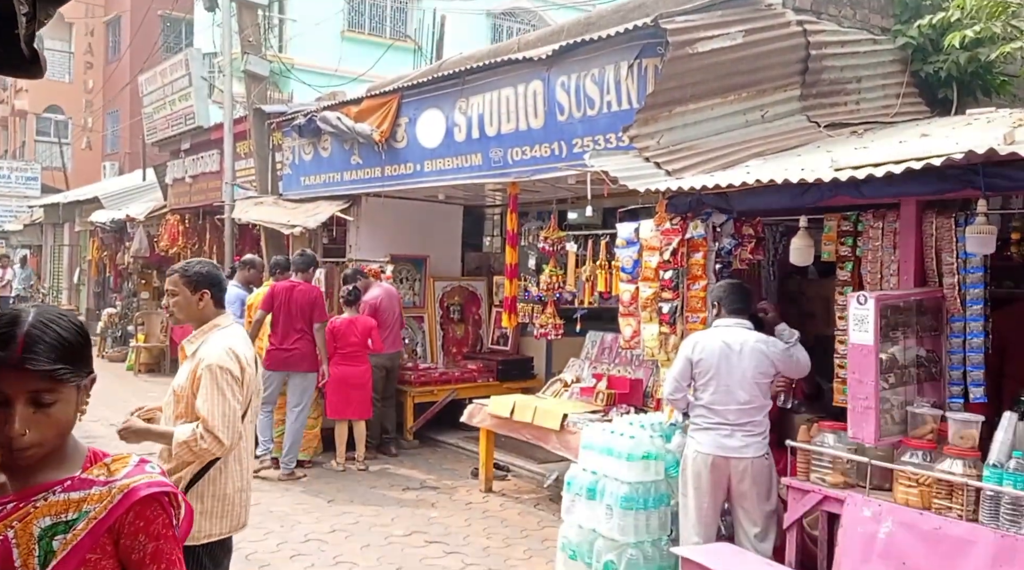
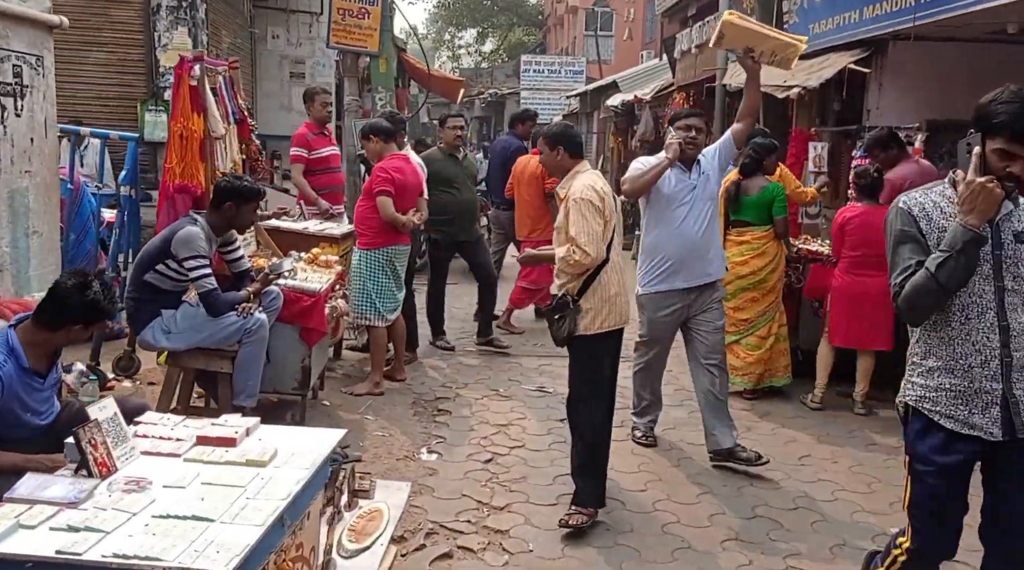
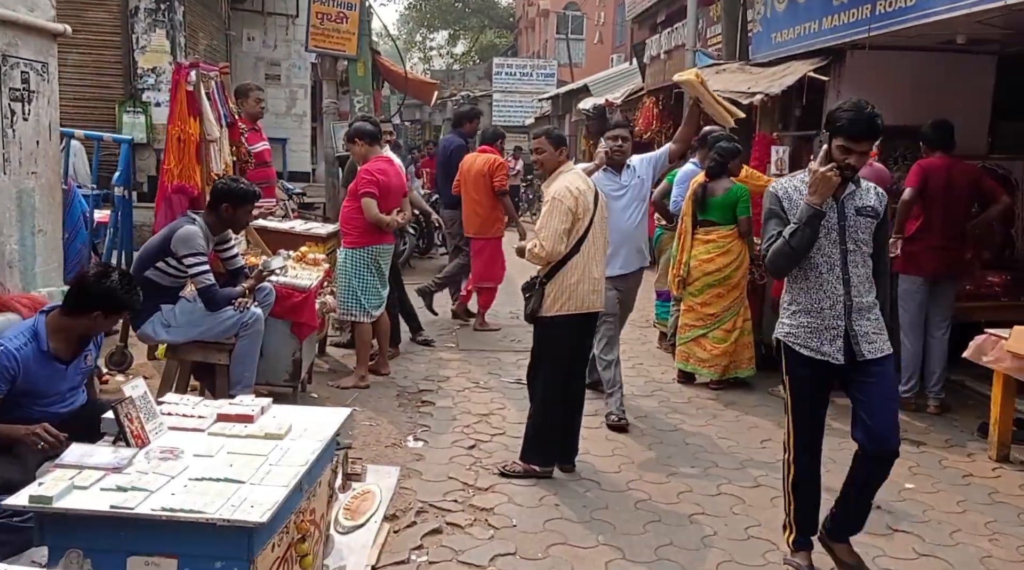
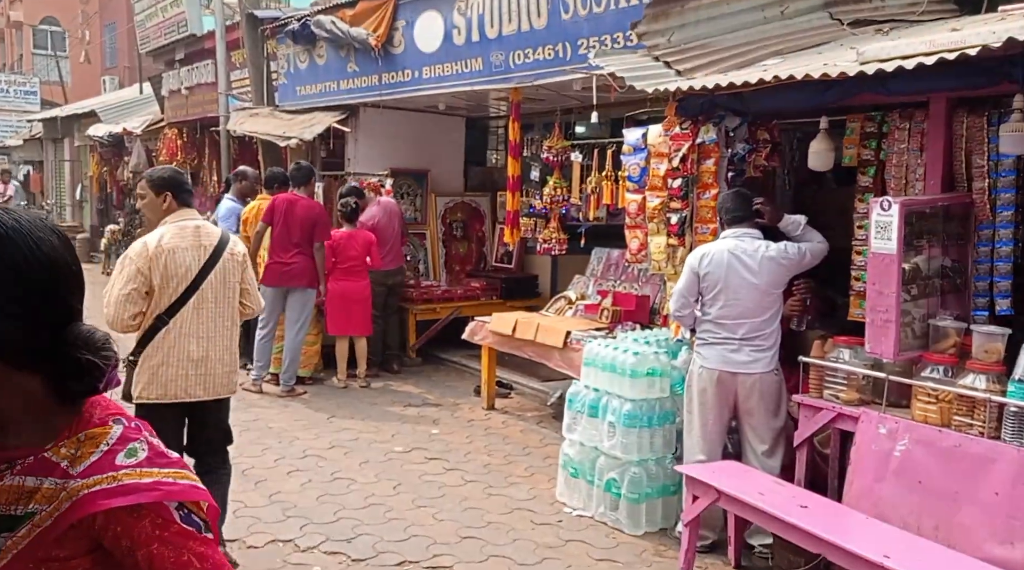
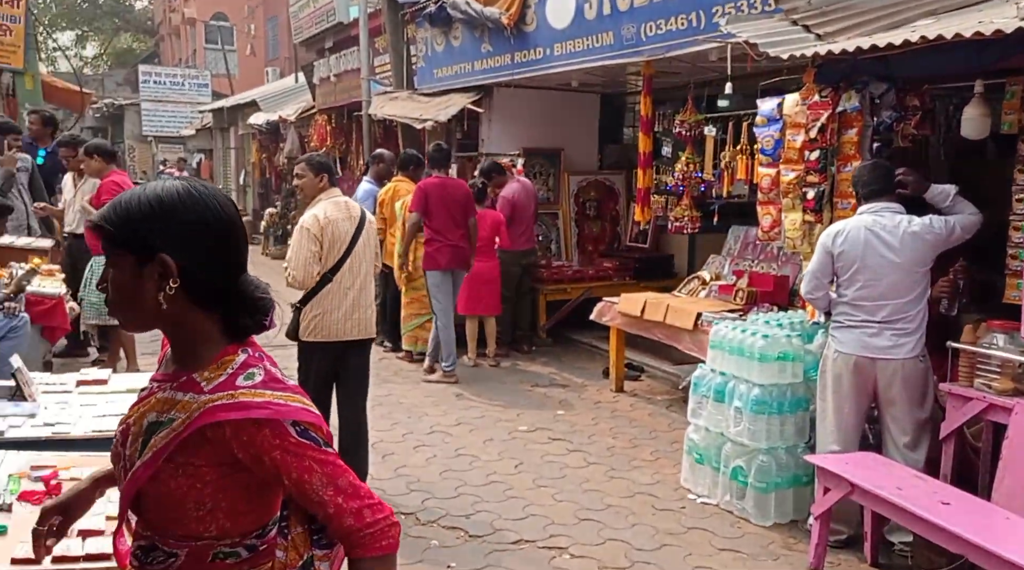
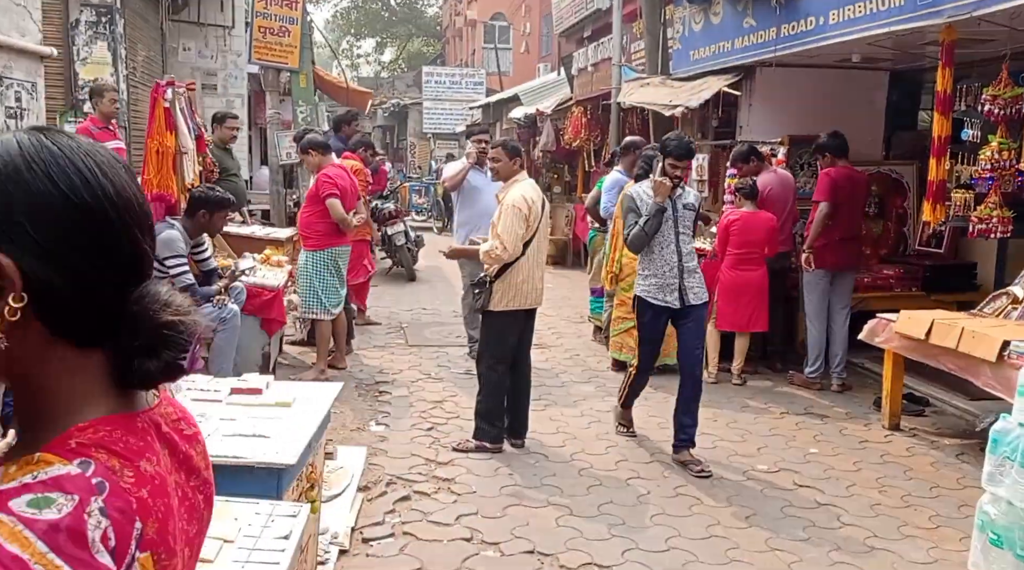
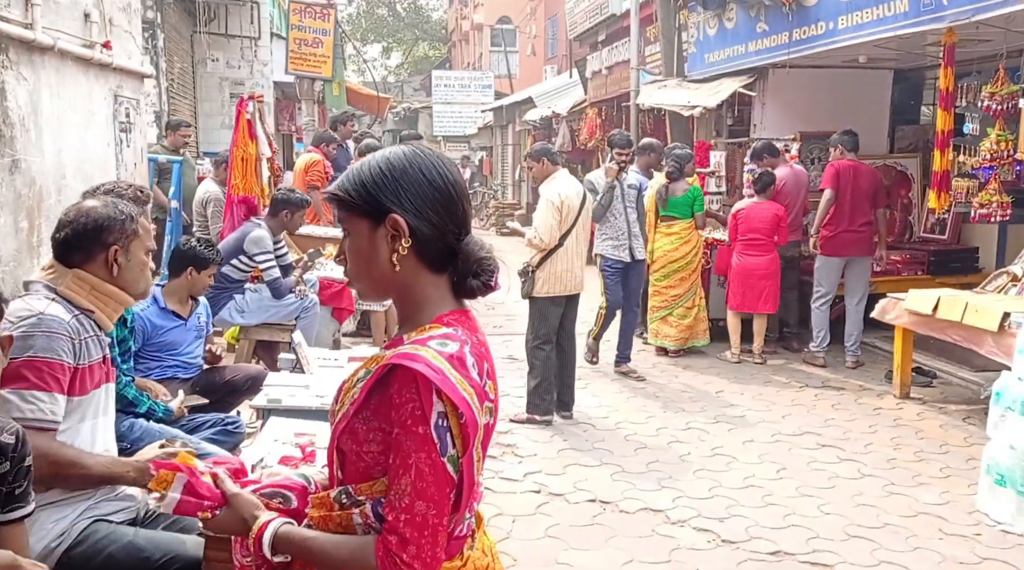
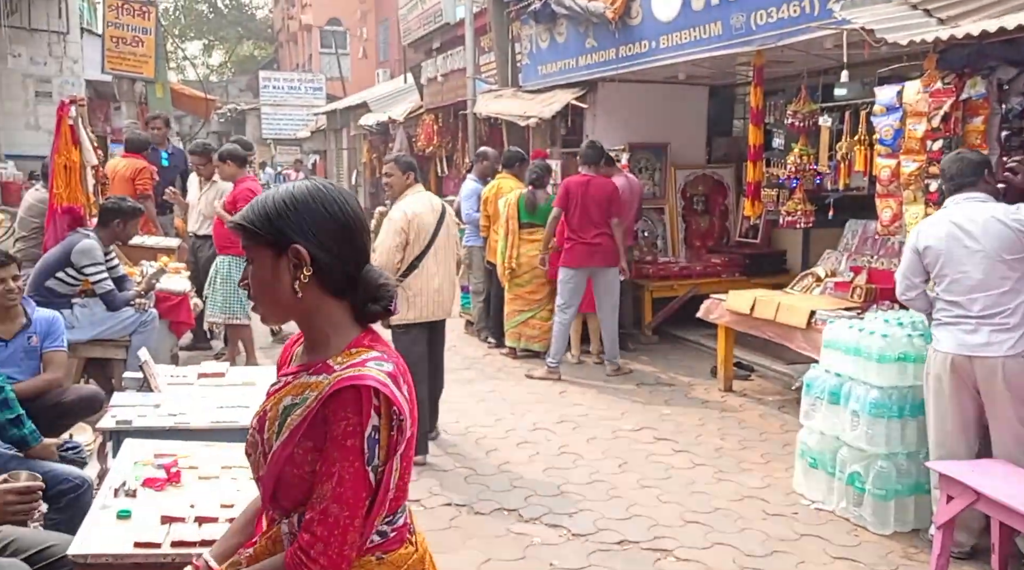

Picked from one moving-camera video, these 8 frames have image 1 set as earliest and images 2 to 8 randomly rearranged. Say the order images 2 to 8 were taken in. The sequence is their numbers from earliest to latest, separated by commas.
4, 5, 8, 7, 6, 3, 2
